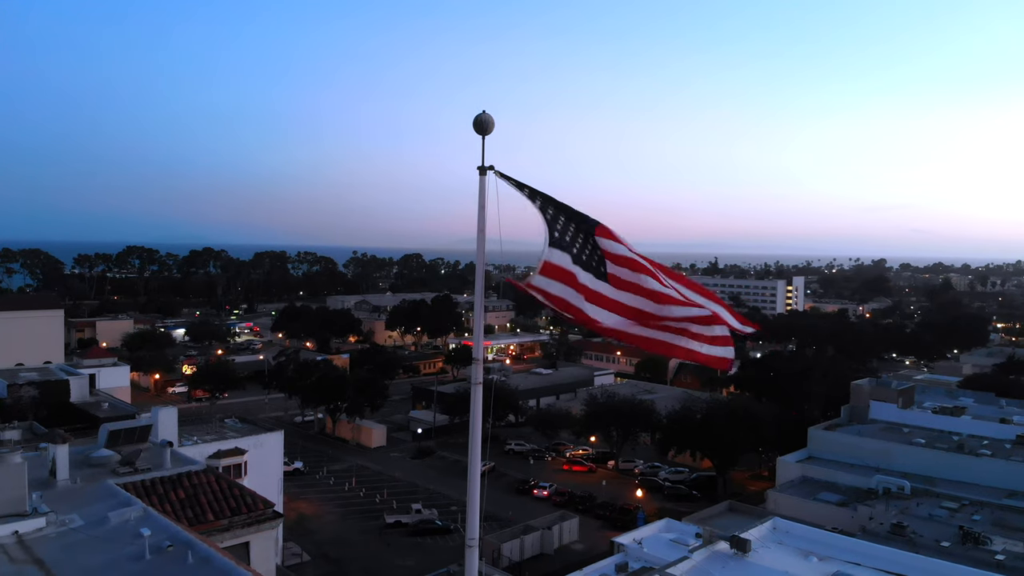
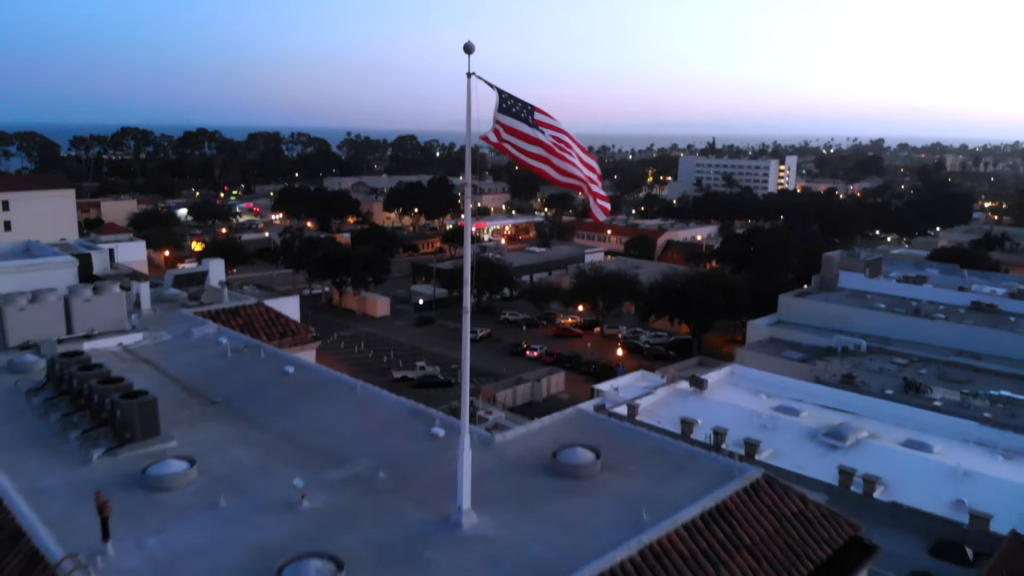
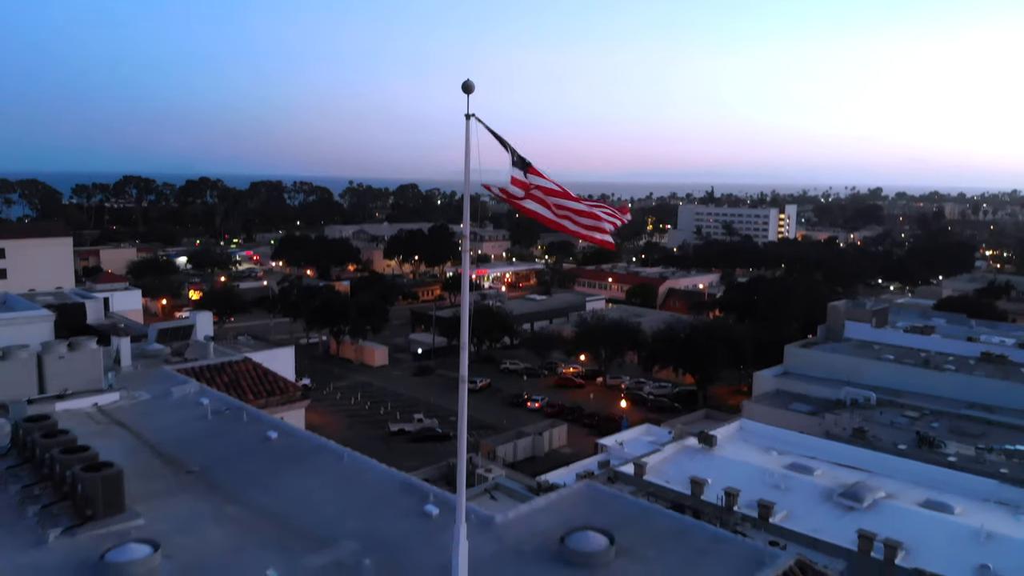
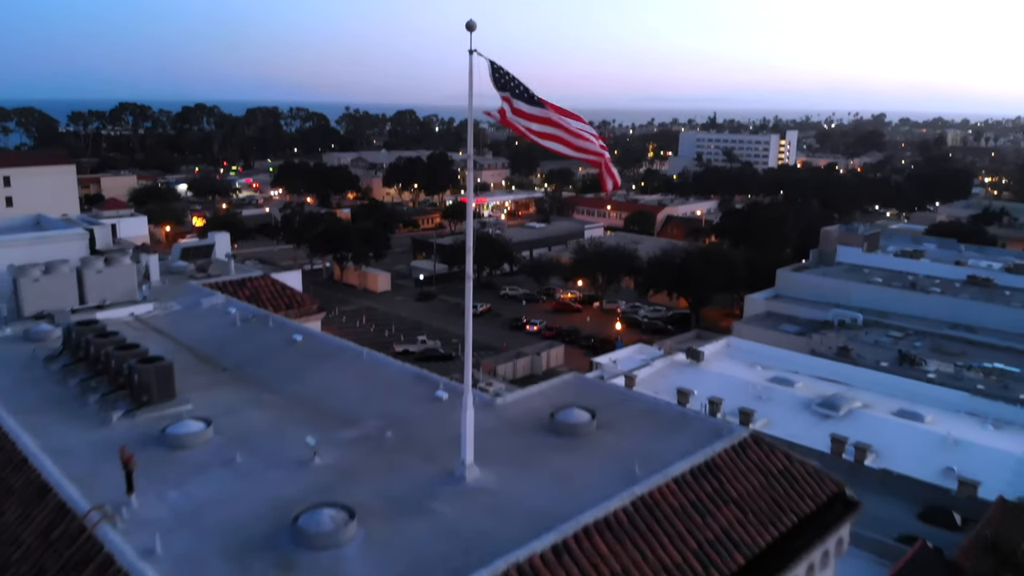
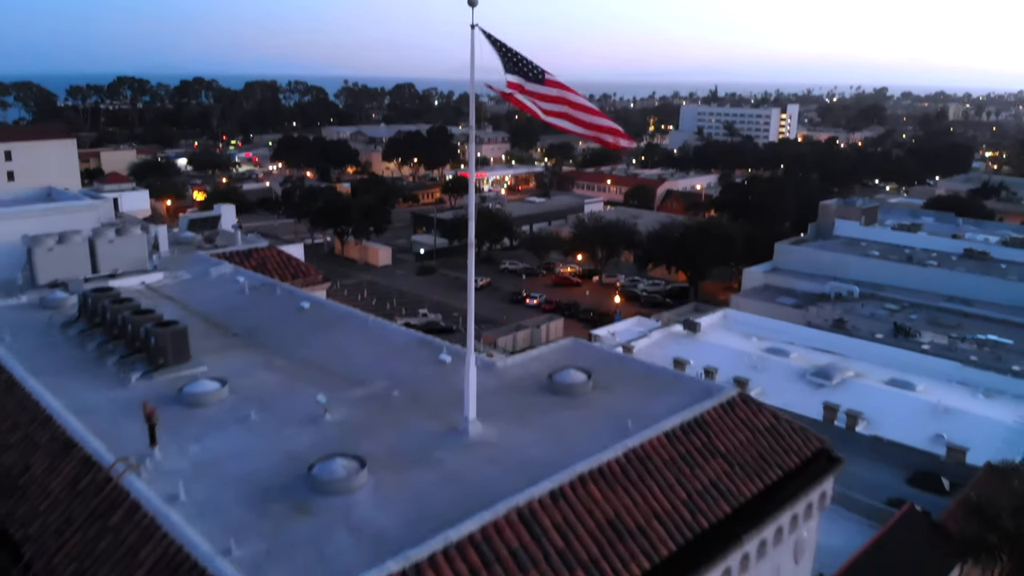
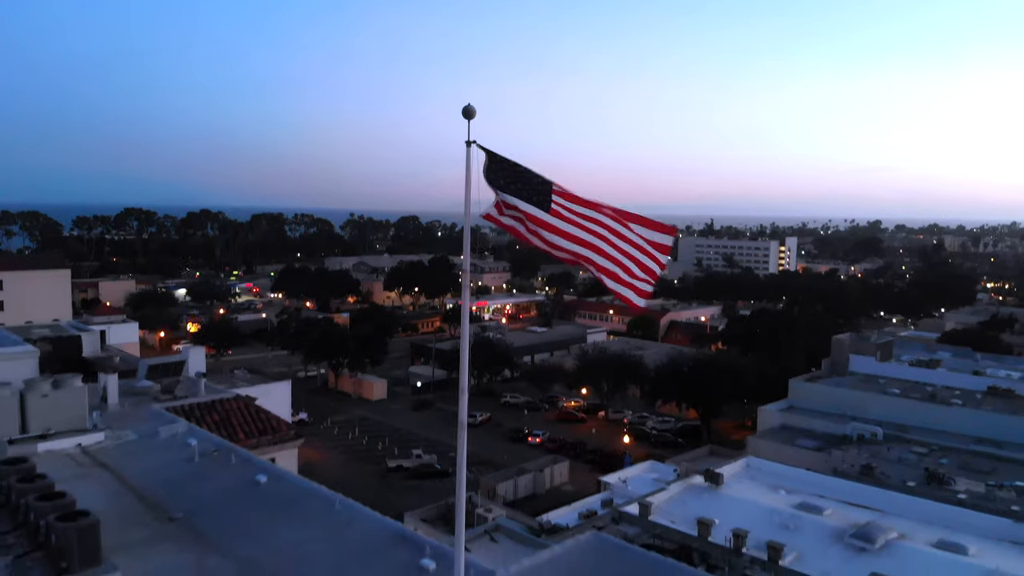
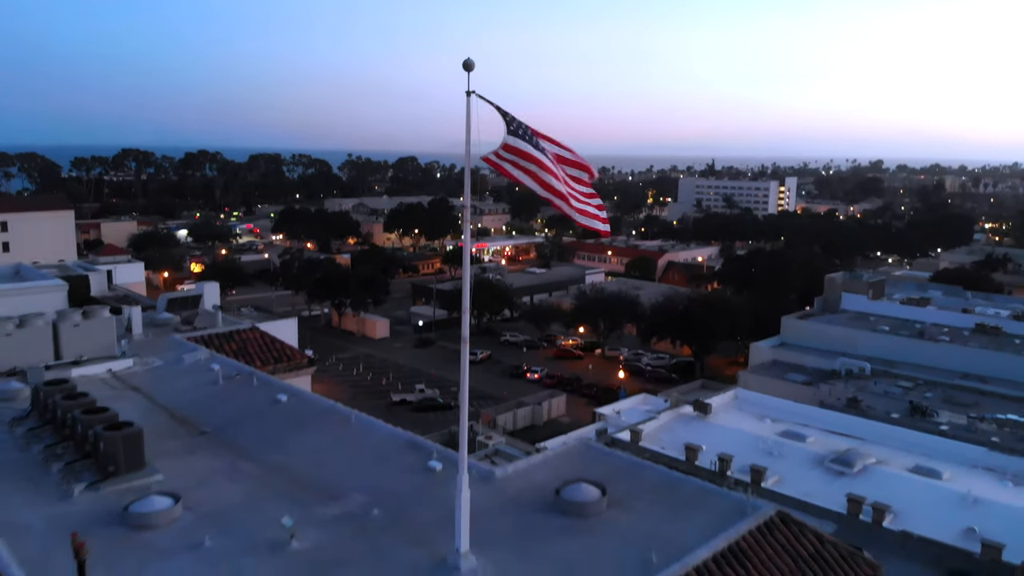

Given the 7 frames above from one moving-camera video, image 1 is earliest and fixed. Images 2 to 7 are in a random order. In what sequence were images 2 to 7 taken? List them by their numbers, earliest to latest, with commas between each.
6, 3, 7, 2, 4, 5
